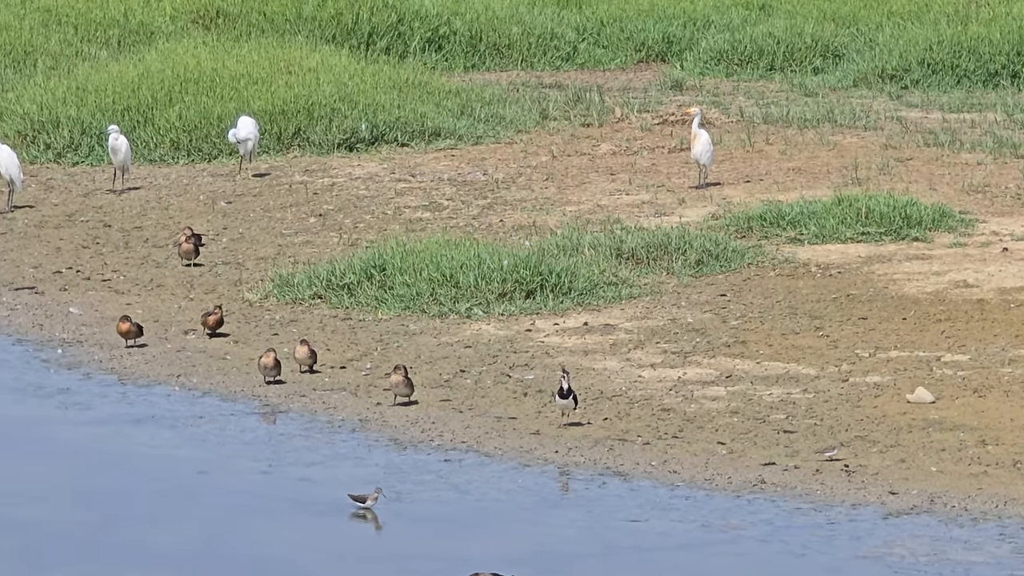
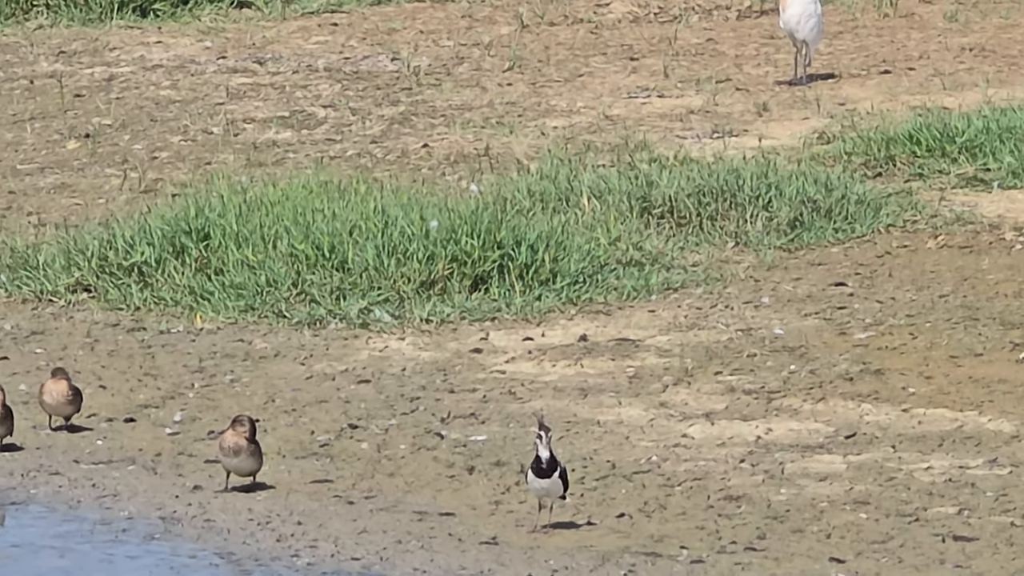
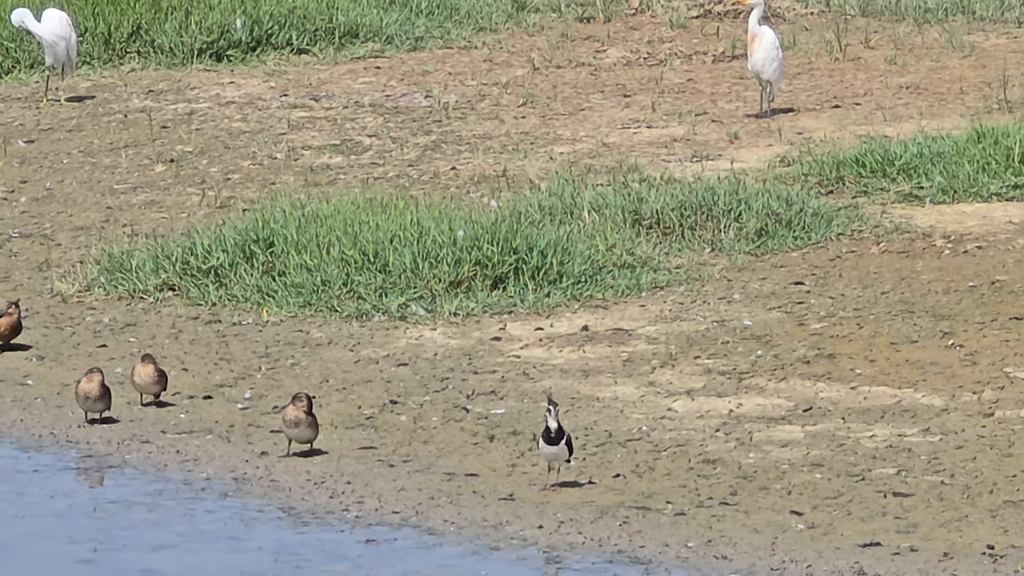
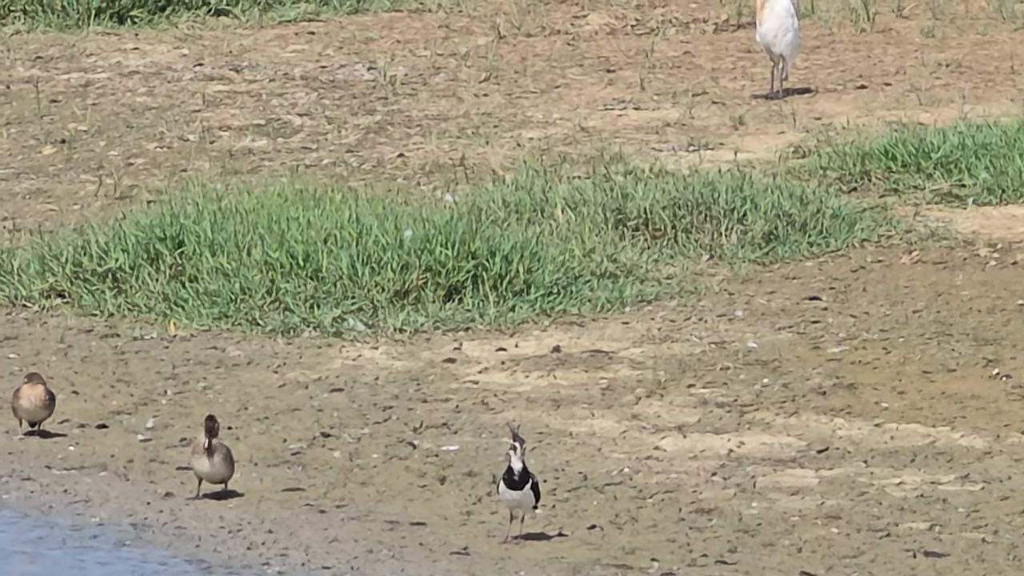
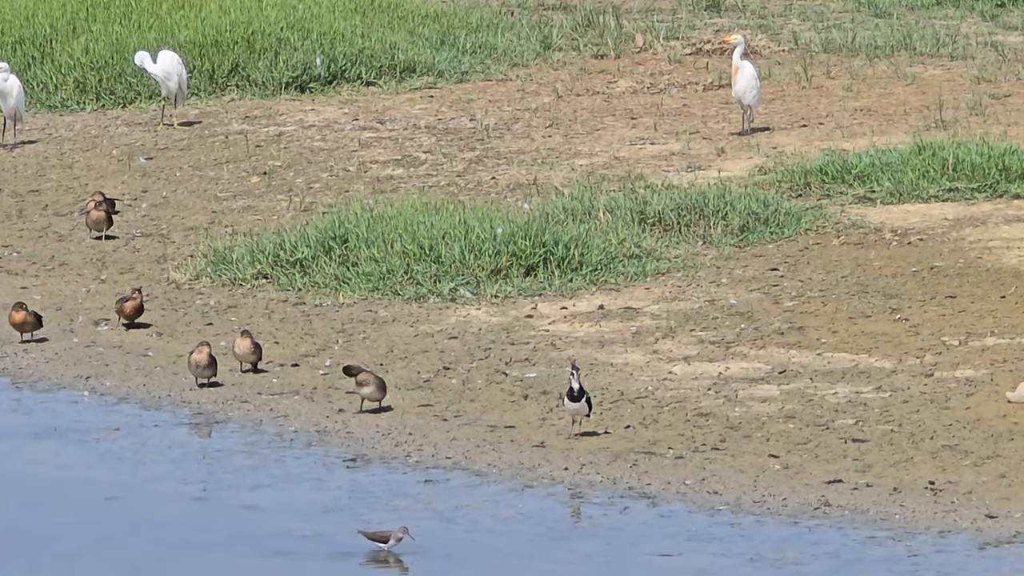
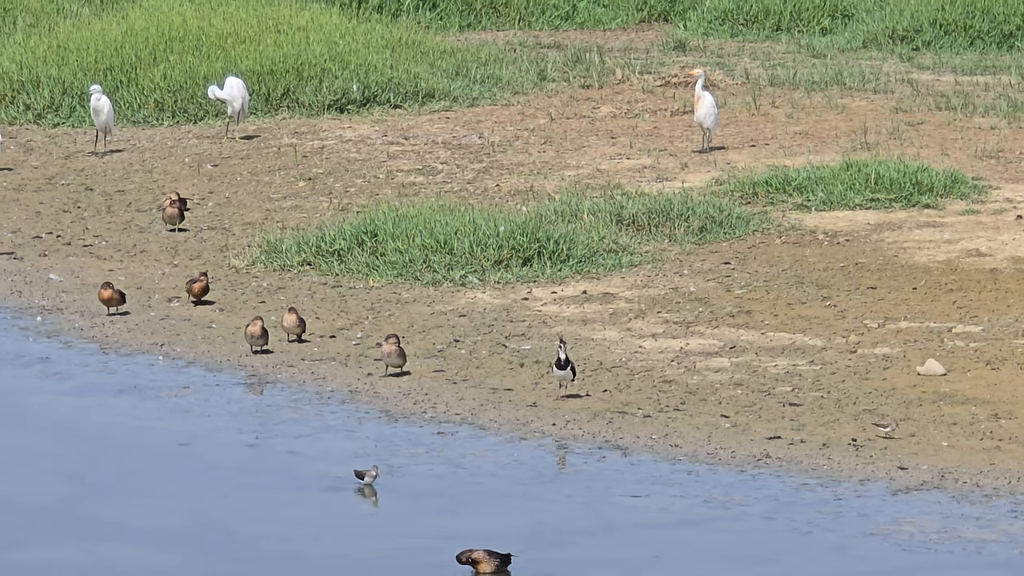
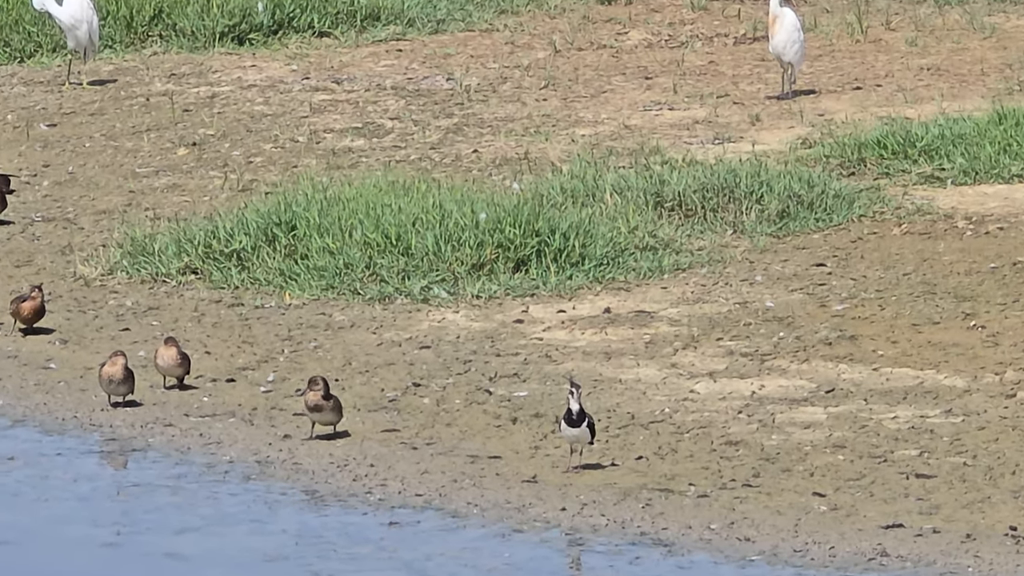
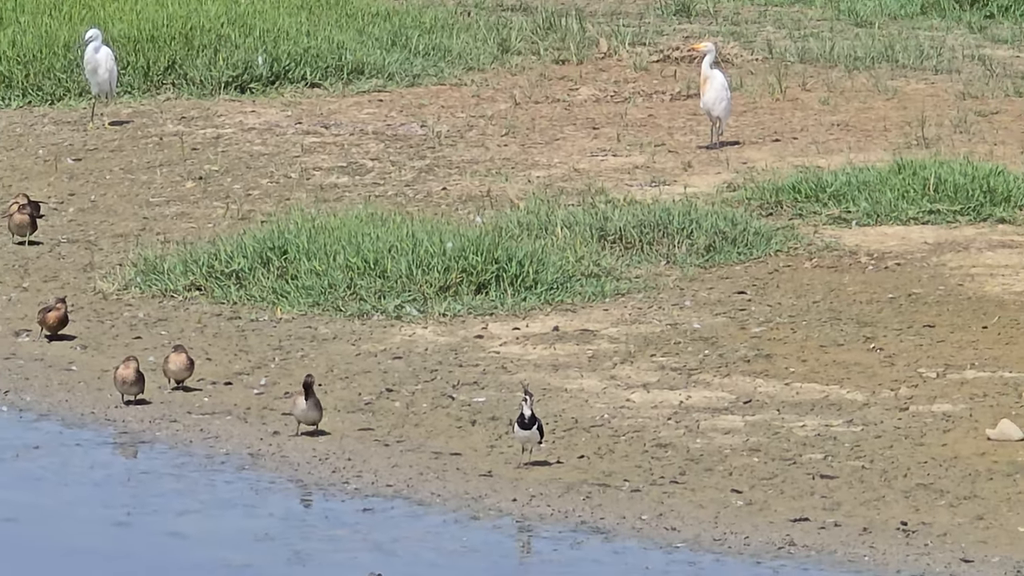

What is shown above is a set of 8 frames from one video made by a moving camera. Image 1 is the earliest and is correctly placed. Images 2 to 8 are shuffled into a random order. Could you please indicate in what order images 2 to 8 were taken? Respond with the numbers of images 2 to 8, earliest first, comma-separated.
6, 5, 7, 3, 2, 4, 8
